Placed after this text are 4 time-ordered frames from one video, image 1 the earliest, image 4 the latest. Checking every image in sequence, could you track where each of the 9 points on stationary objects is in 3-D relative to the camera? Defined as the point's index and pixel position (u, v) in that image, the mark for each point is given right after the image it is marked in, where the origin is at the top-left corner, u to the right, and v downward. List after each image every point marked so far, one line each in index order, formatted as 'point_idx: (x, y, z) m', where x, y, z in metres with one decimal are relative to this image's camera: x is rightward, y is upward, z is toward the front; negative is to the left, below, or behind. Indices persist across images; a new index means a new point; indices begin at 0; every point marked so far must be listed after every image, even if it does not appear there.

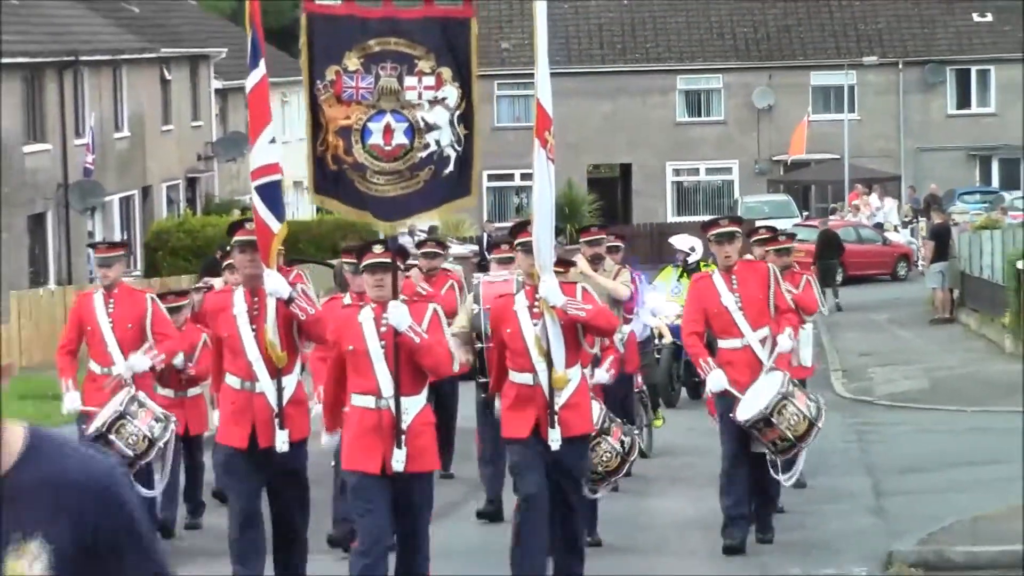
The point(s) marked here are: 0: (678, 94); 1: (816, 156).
0: (+0.4, +0.5, +6.1) m
1: (+0.8, +0.4, +6.1) m
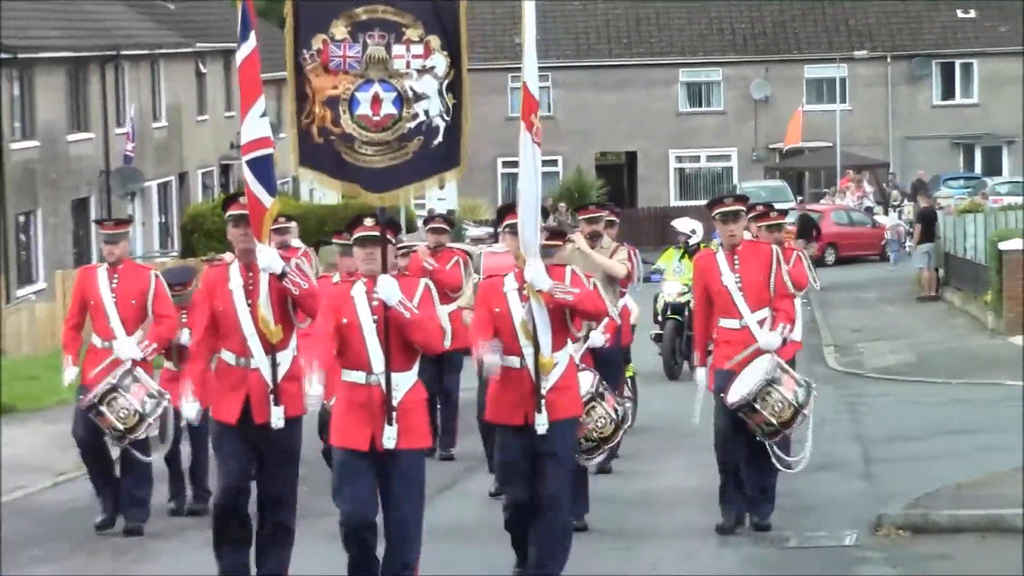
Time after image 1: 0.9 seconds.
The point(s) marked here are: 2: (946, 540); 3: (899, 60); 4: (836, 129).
0: (+0.5, +0.6, +6.5) m
1: (+0.8, +0.4, +6.5) m
2: (+1.3, -0.8, +6.6) m
3: (+1.1, +0.6, +6.4) m
4: (+0.9, +0.4, +6.4) m
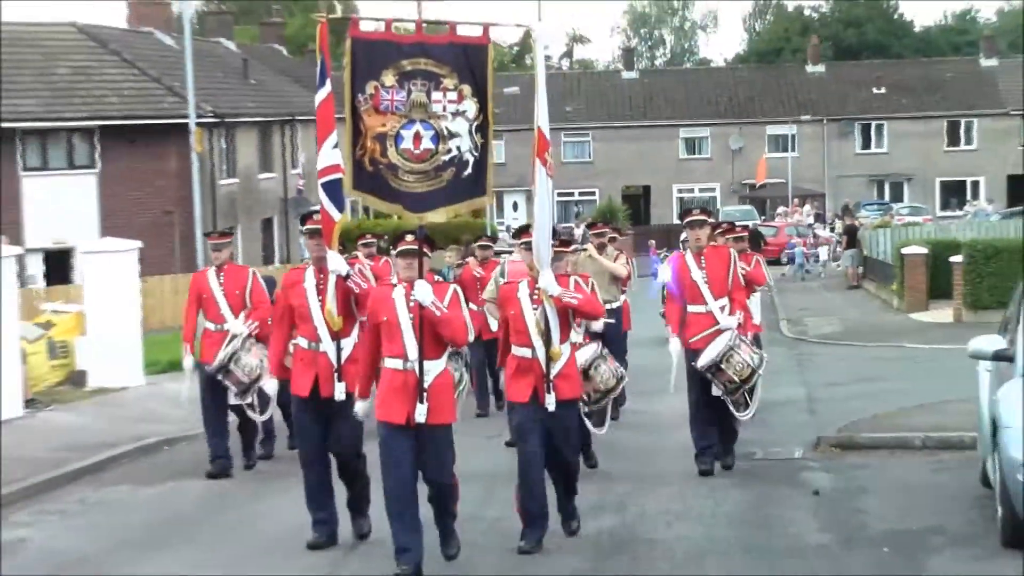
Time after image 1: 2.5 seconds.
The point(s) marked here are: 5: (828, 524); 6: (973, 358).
0: (+0.7, +0.6, +9.2) m
1: (+1.0, +0.4, +9.1) m
2: (+1.5, -0.8, +9.2) m
3: (+1.3, +0.7, +9.1) m
4: (+1.1, +0.5, +9.1) m
5: (+1.2, -0.9, +8.8) m
6: (+1.8, -0.3, +9.0) m
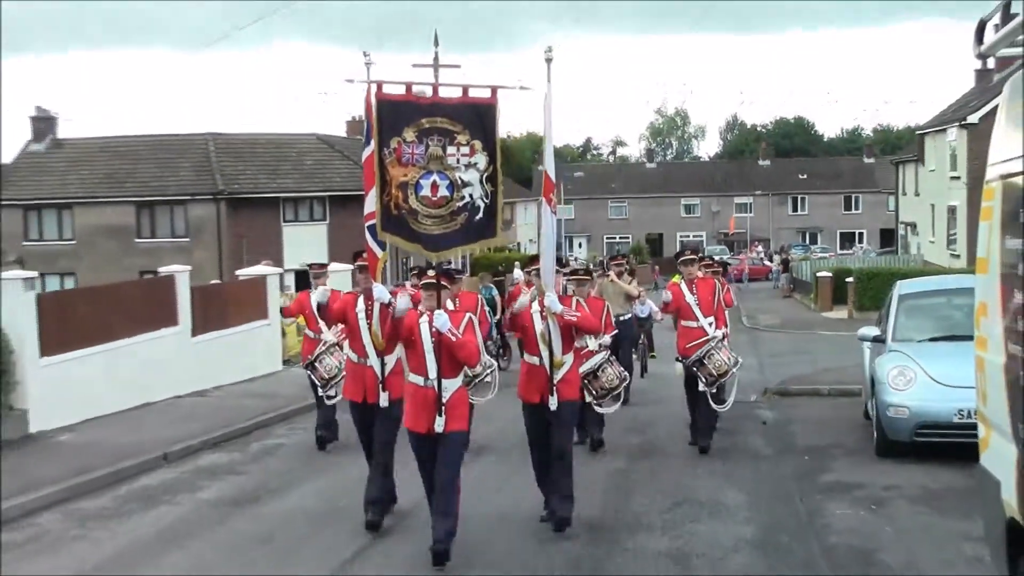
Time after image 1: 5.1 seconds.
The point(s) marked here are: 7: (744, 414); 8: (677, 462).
0: (+1.1, +0.5, +14.7) m
1: (+1.5, +0.4, +14.7) m
2: (+1.9, -0.8, +14.7) m
3: (+1.7, +0.6, +14.6) m
4: (+1.5, +0.4, +14.6) m
5: (+1.6, -1.0, +14.3) m
6: (+2.2, -0.3, +14.5) m
7: (+1.6, -0.8, +15.0) m
8: (+1.0, -1.0, +13.9) m
